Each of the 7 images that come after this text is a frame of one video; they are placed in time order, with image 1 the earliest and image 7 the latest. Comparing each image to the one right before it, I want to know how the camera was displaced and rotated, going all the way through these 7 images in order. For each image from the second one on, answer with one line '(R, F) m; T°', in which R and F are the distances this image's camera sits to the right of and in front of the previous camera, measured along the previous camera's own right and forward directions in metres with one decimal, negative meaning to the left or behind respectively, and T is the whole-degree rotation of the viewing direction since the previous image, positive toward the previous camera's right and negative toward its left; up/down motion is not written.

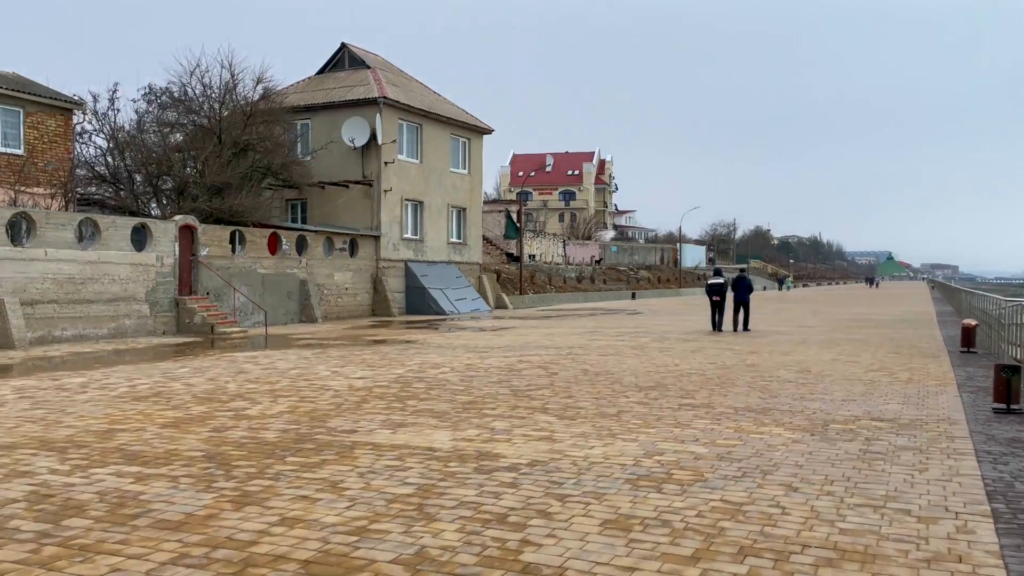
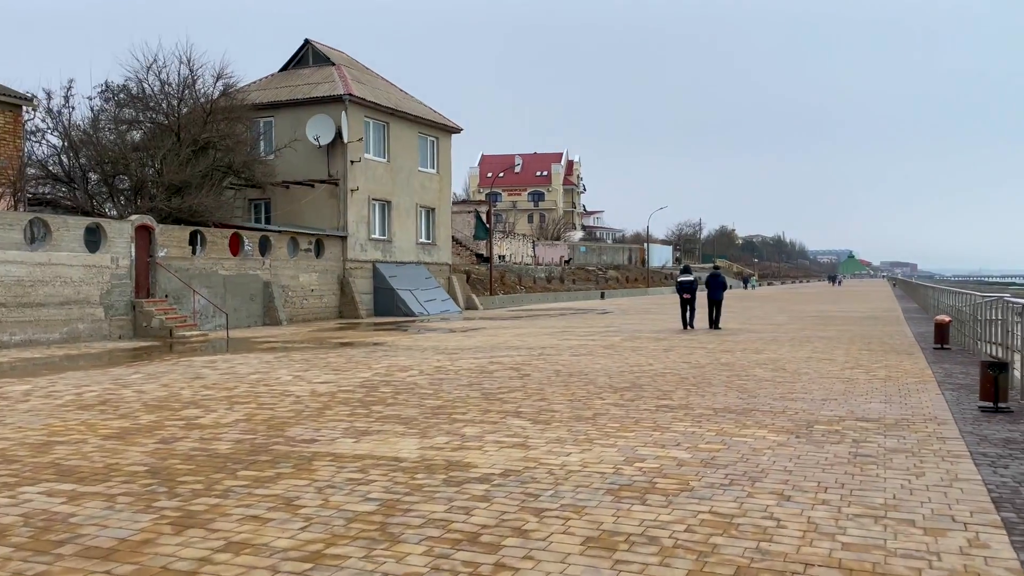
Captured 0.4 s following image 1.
(0.0, +0.4) m; +2°
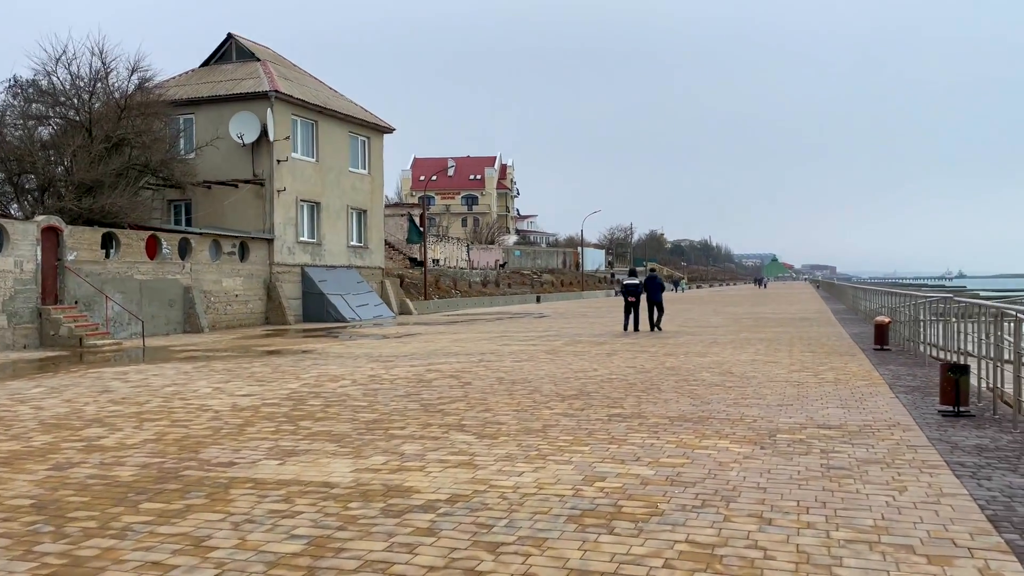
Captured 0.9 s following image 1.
(-0.1, +0.6) m; +5°
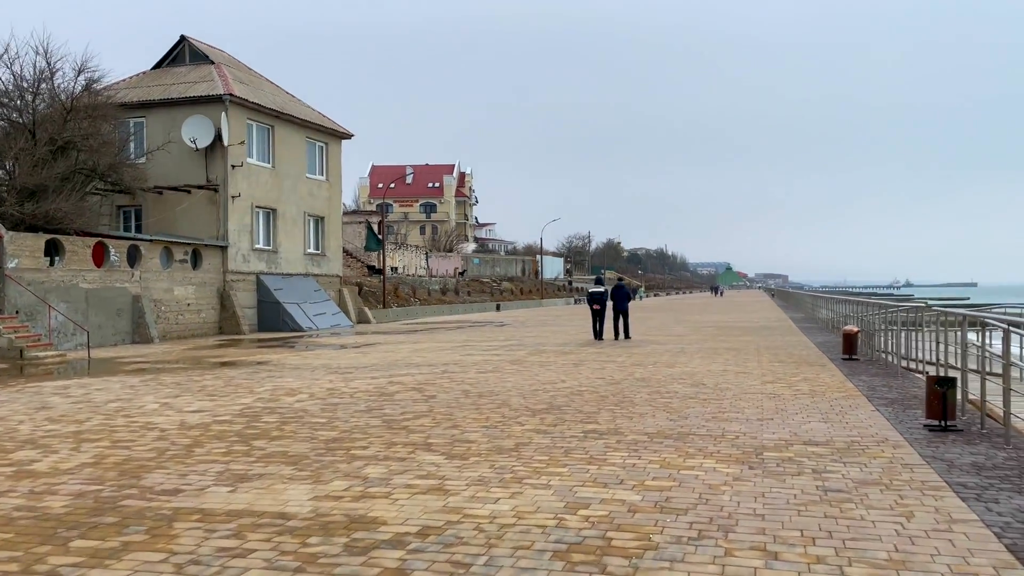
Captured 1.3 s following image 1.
(-0.1, +0.5) m; +3°
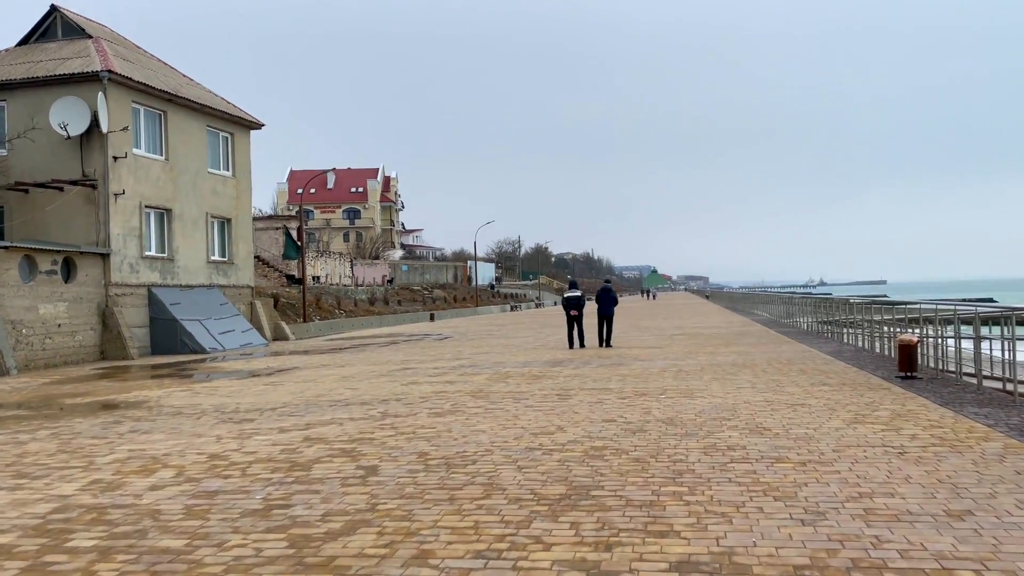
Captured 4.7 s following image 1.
(-0.5, +3.7) m; +5°
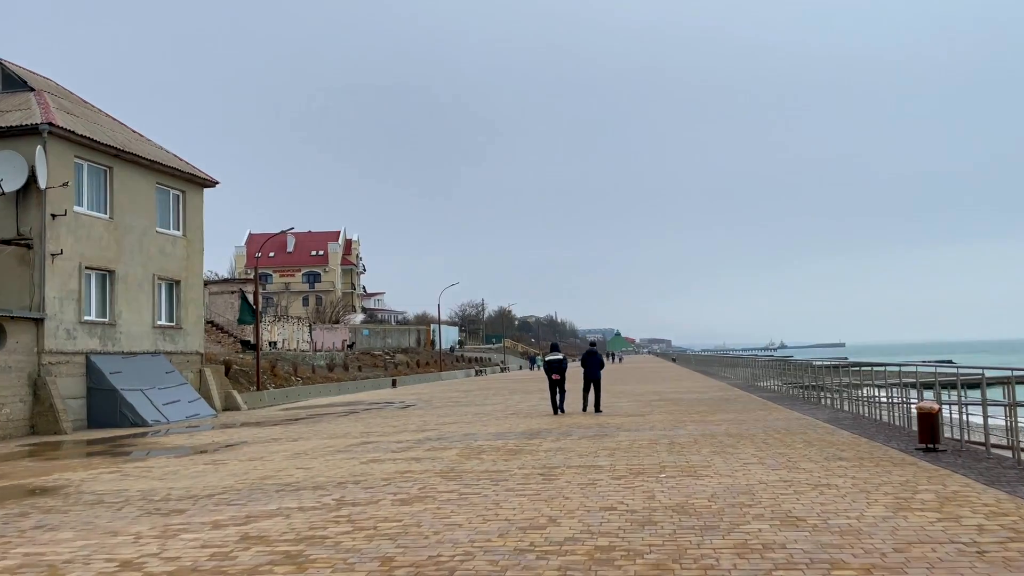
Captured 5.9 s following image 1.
(-0.2, +1.2) m; +3°
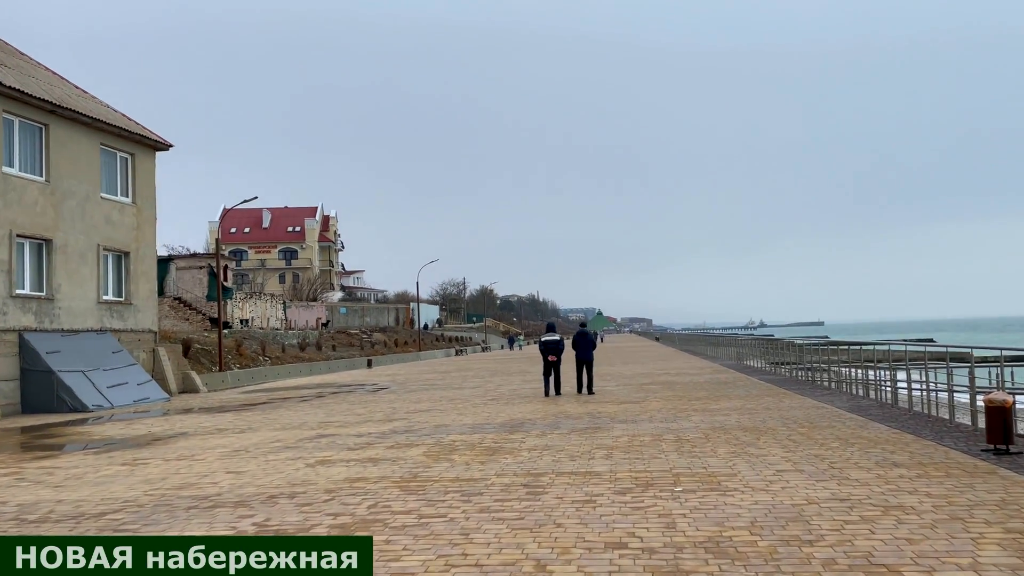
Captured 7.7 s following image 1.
(0.0, +2.0) m; +1°
